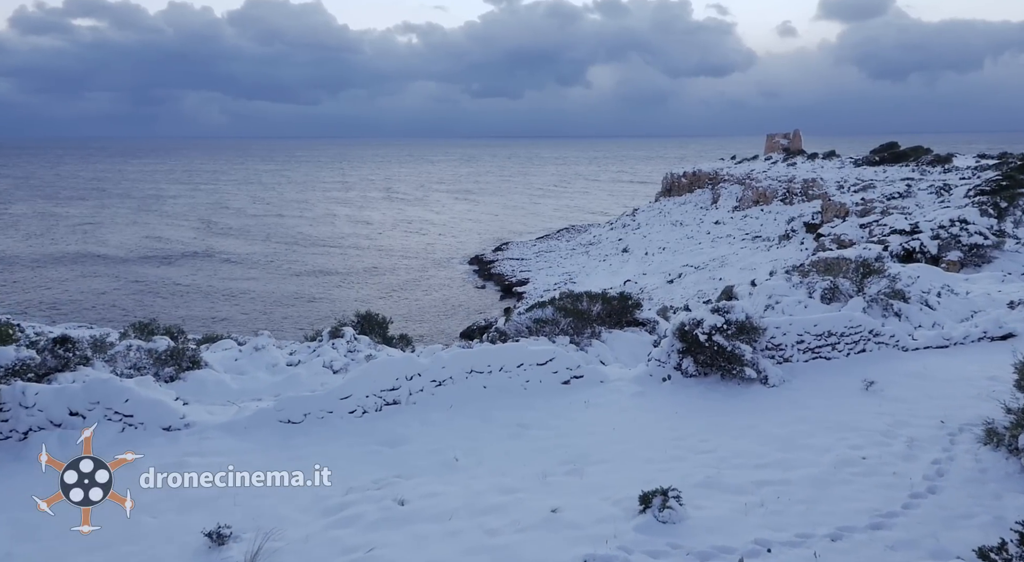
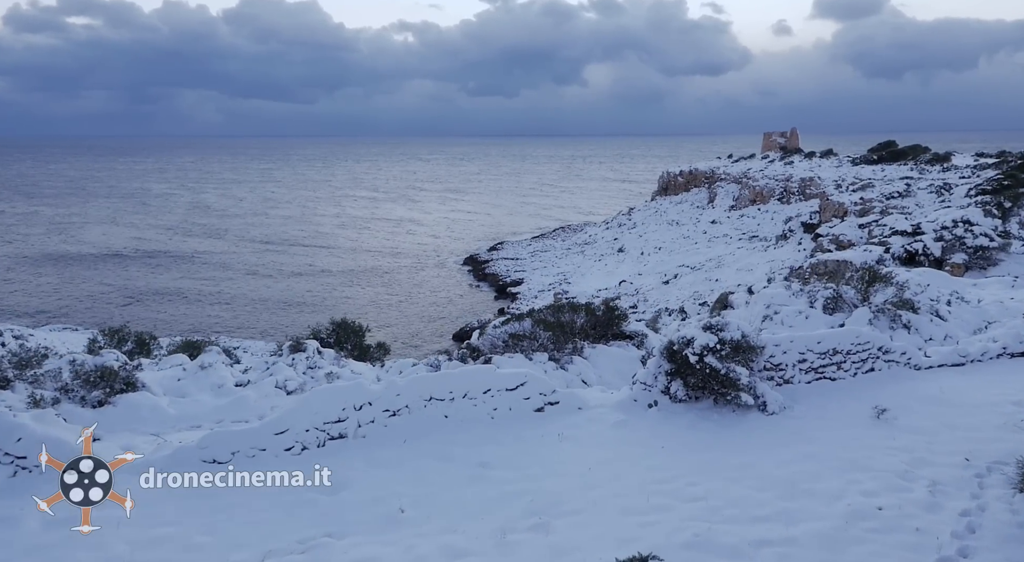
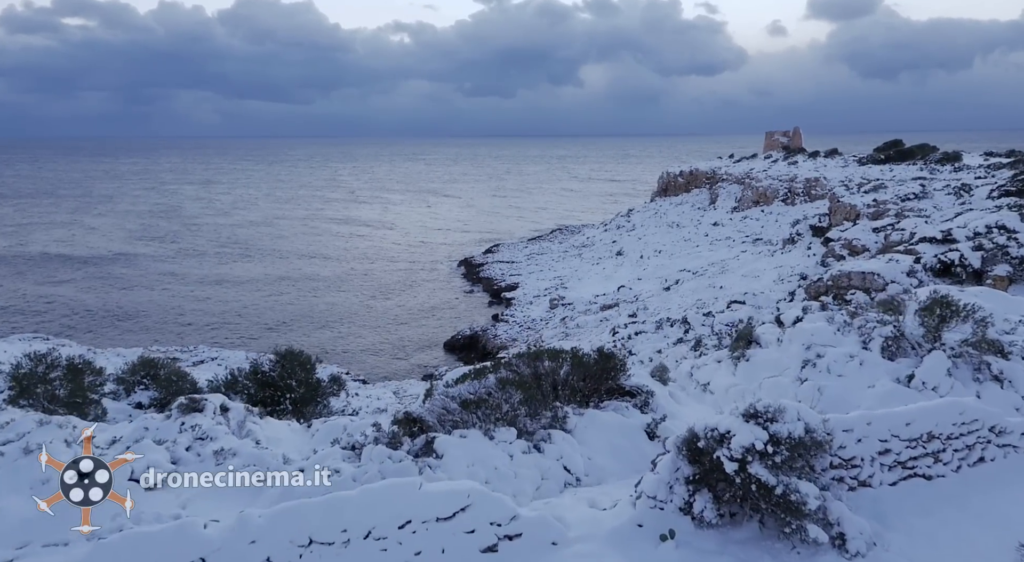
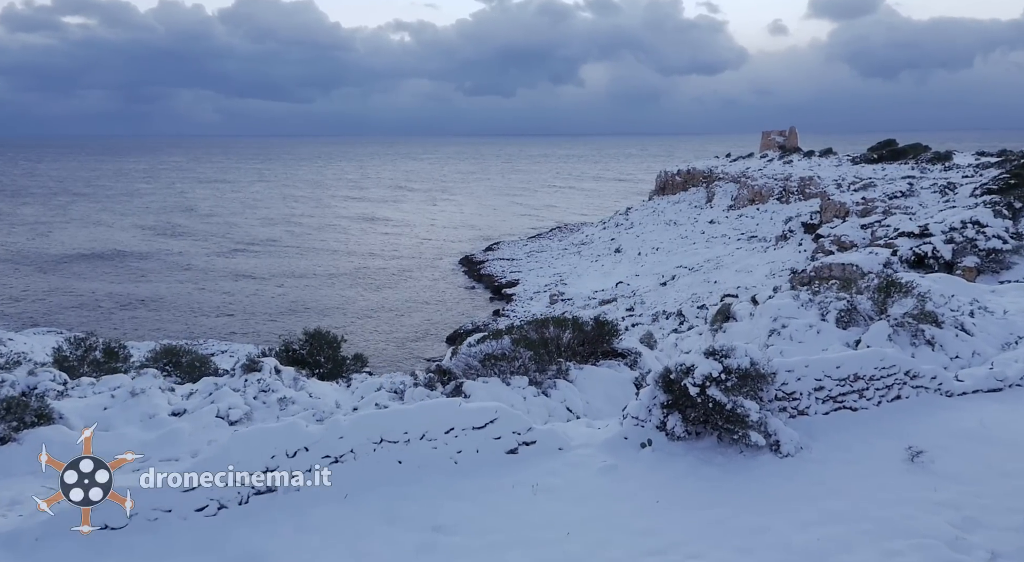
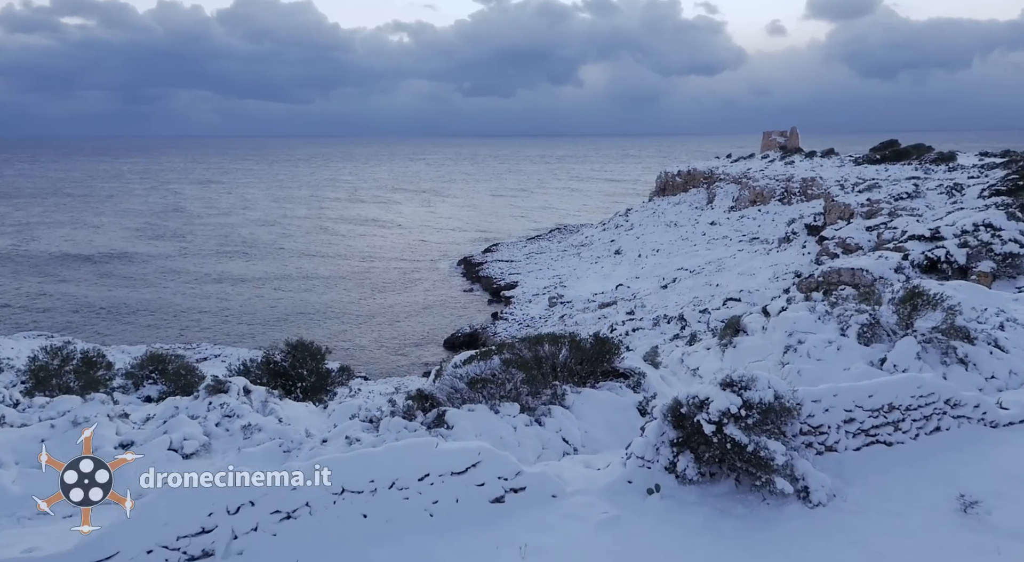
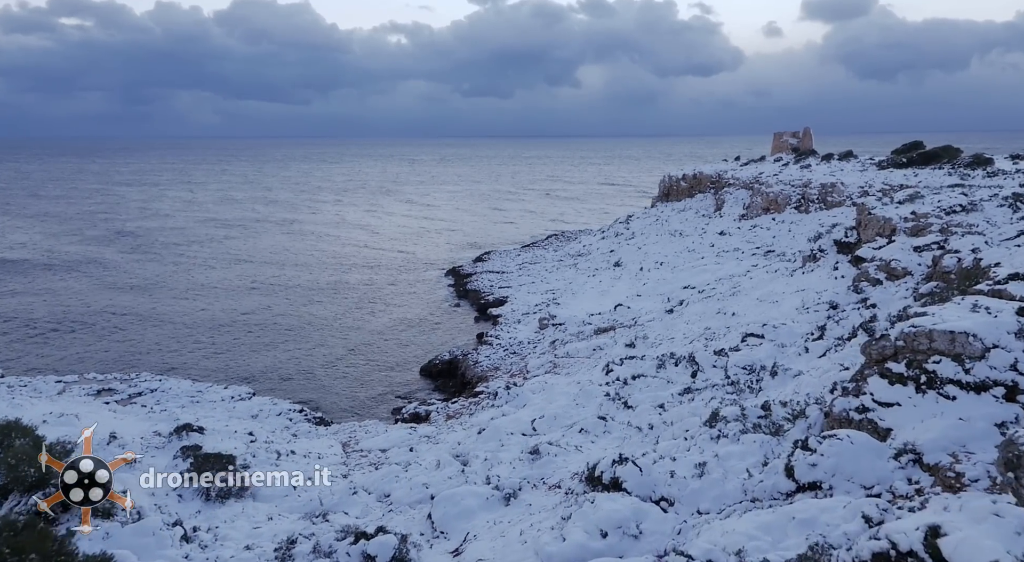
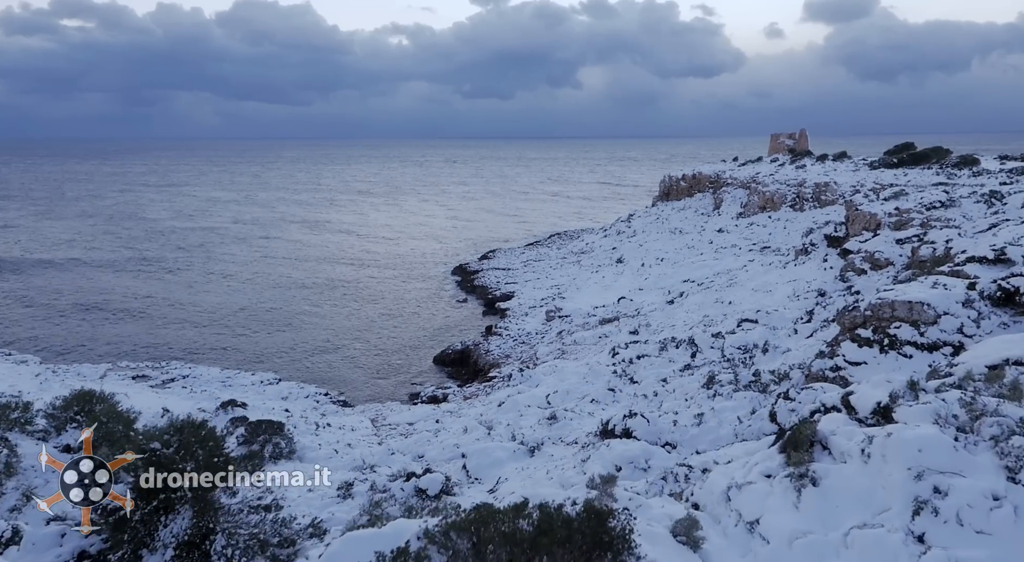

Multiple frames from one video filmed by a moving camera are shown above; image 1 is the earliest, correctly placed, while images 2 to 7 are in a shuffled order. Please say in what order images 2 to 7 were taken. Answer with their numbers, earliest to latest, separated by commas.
2, 4, 5, 3, 7, 6
